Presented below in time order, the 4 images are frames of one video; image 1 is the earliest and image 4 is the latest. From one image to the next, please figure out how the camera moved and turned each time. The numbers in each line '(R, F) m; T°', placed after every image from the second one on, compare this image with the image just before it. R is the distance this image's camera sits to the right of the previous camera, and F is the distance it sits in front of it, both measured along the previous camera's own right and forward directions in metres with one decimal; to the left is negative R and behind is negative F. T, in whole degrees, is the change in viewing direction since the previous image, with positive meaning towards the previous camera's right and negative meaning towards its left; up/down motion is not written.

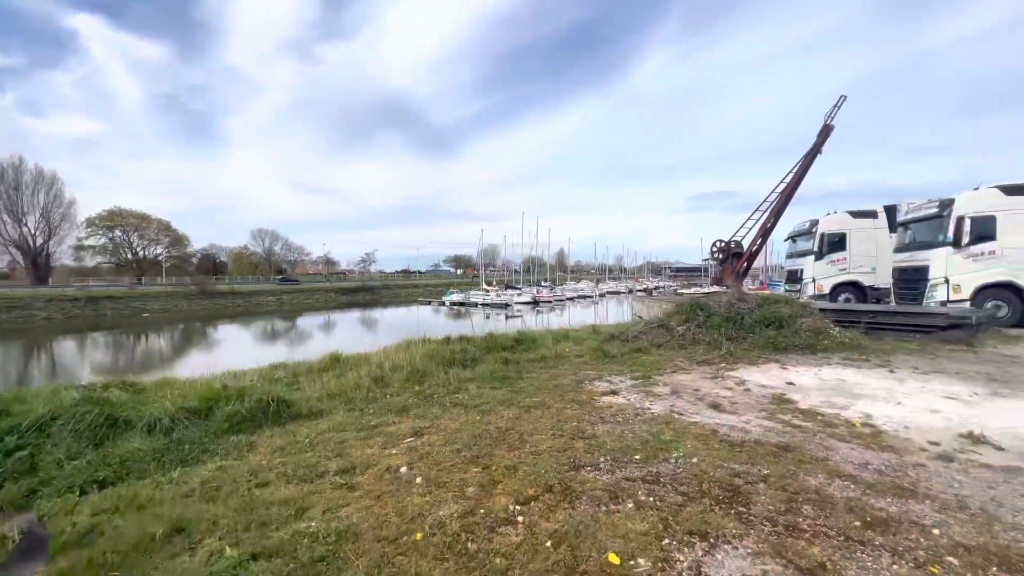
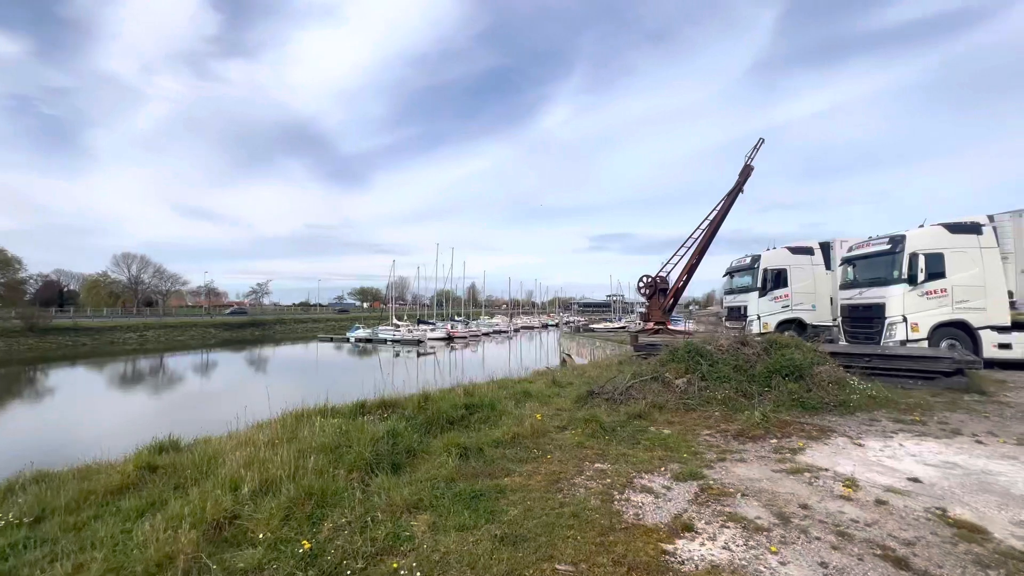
(-0.7, +3.2) m; +11°
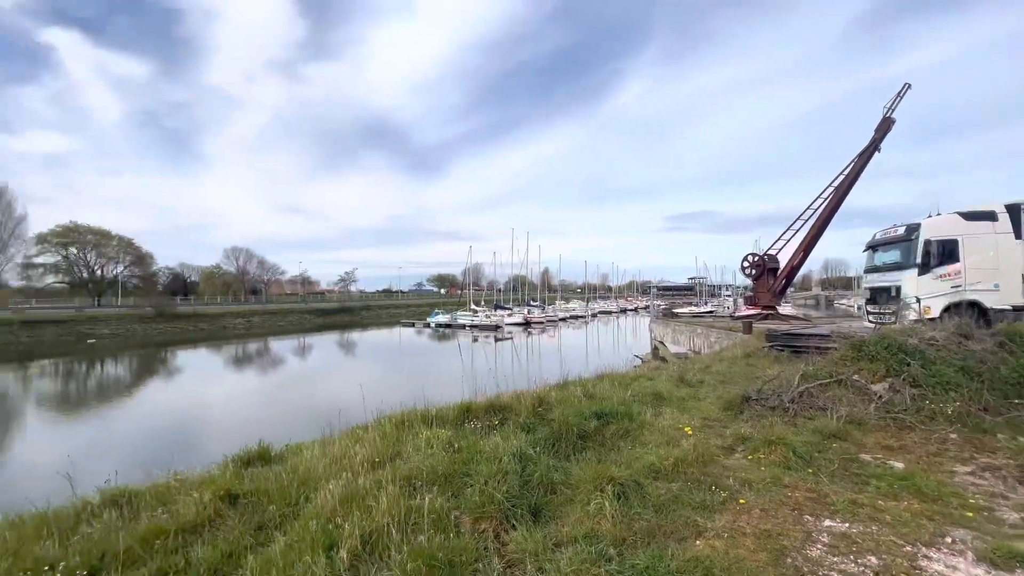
(-0.9, +1.4) m; -9°
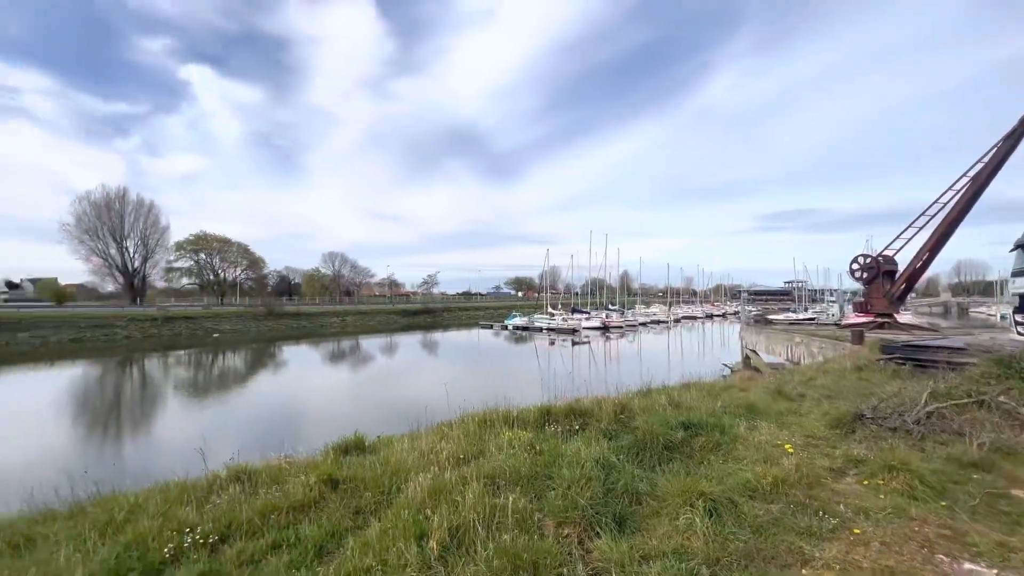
(-0.1, 0.0) m; -10°
